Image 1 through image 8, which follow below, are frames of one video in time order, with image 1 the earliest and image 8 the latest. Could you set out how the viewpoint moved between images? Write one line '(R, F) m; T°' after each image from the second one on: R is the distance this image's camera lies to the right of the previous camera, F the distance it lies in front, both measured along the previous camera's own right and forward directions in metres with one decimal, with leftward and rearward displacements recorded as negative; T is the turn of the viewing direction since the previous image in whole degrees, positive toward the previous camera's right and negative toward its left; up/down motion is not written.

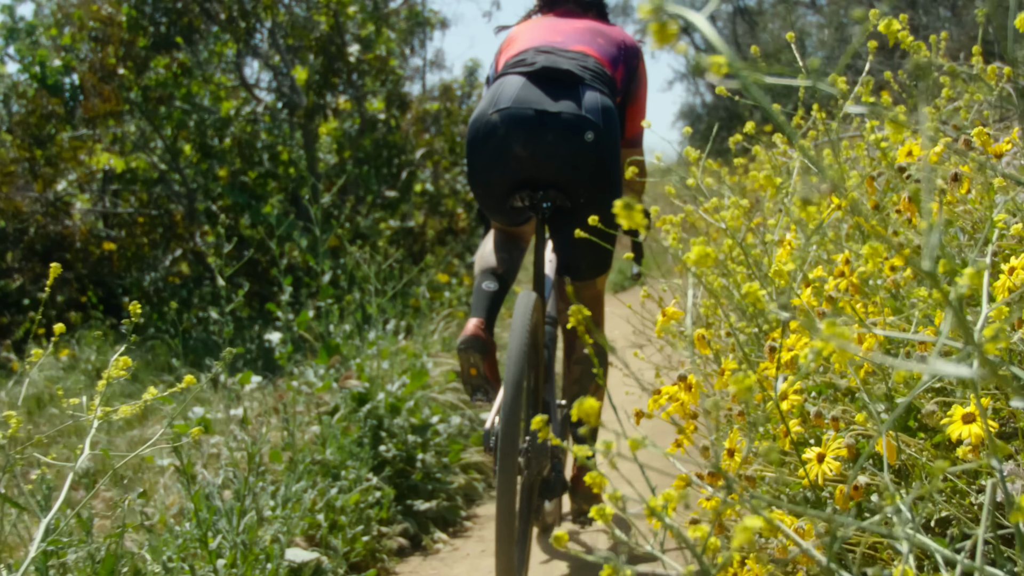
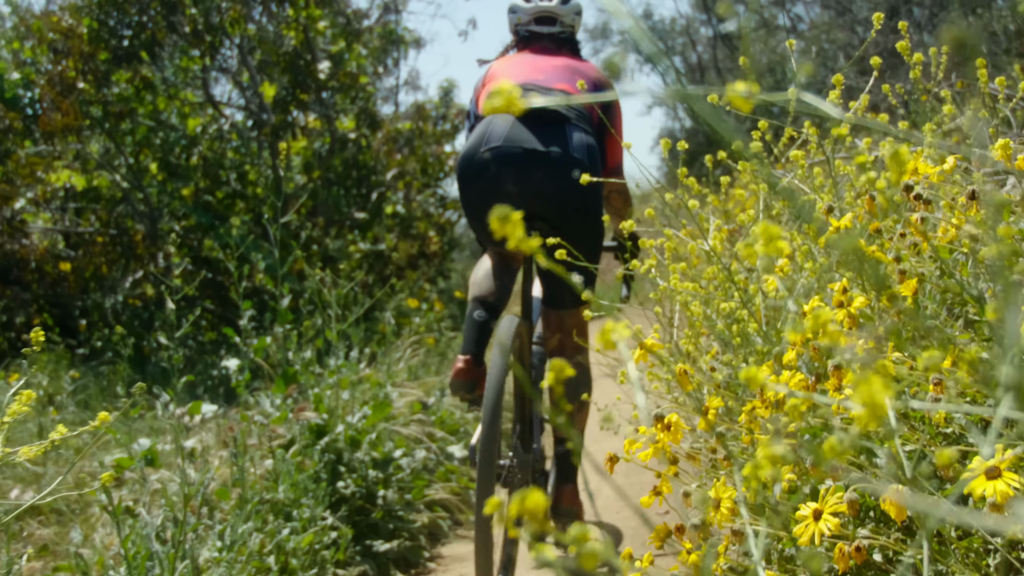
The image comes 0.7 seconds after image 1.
(0.0, +0.2) m; +1°
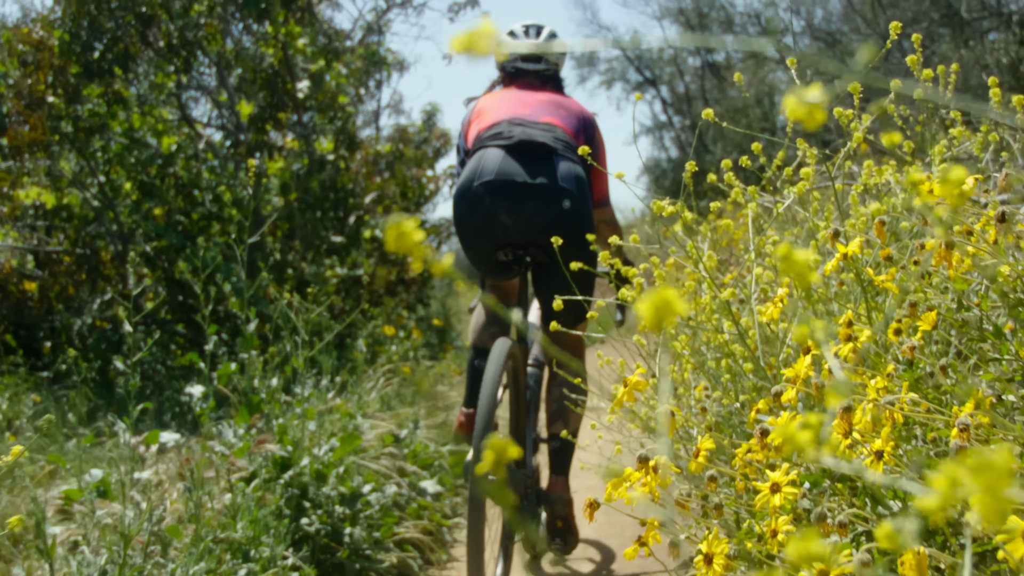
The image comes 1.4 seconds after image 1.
(0.0, +0.2) m; +1°
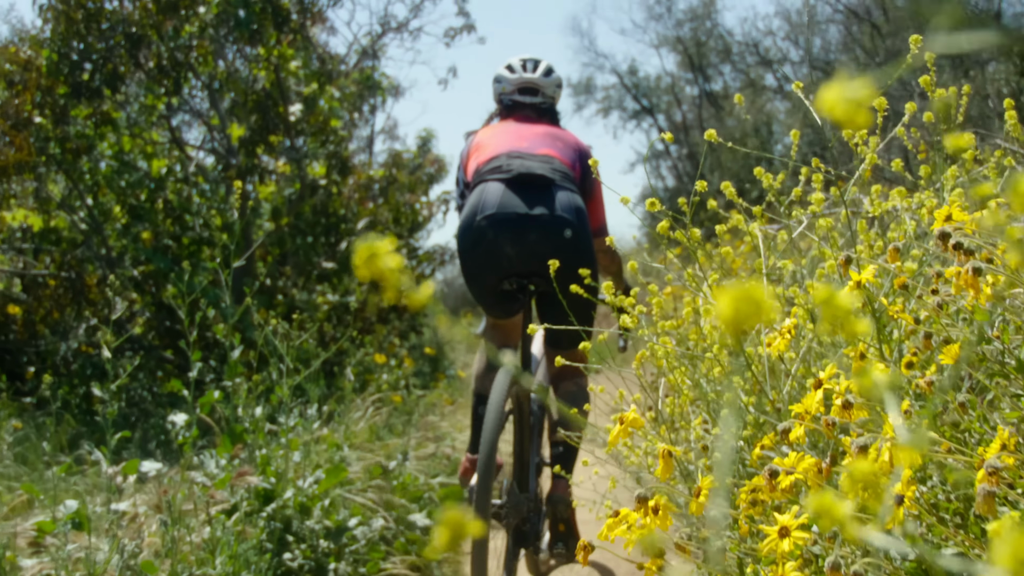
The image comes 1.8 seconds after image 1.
(0.0, +0.1) m; 0°
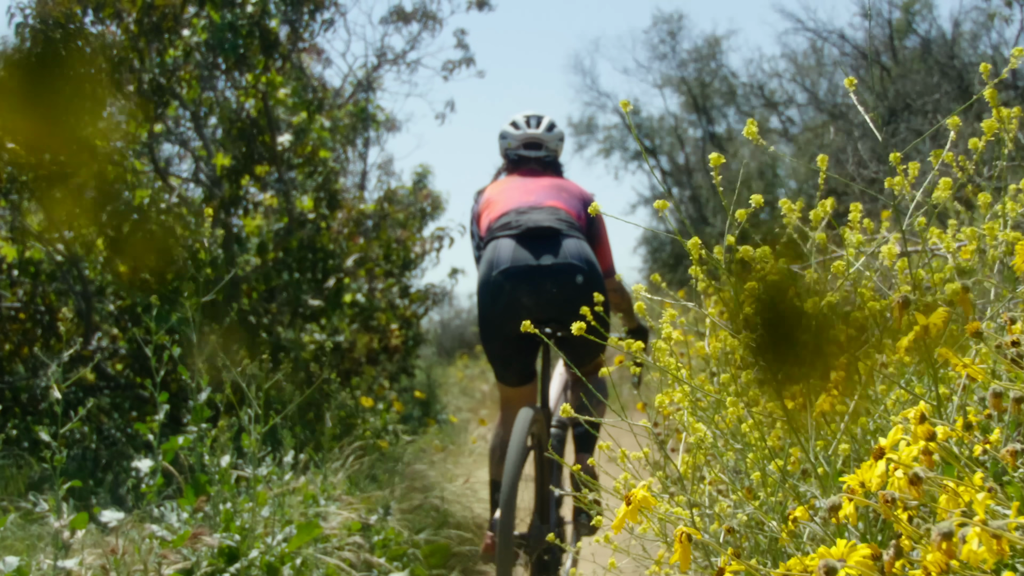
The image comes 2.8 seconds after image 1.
(0.0, +0.3) m; 0°
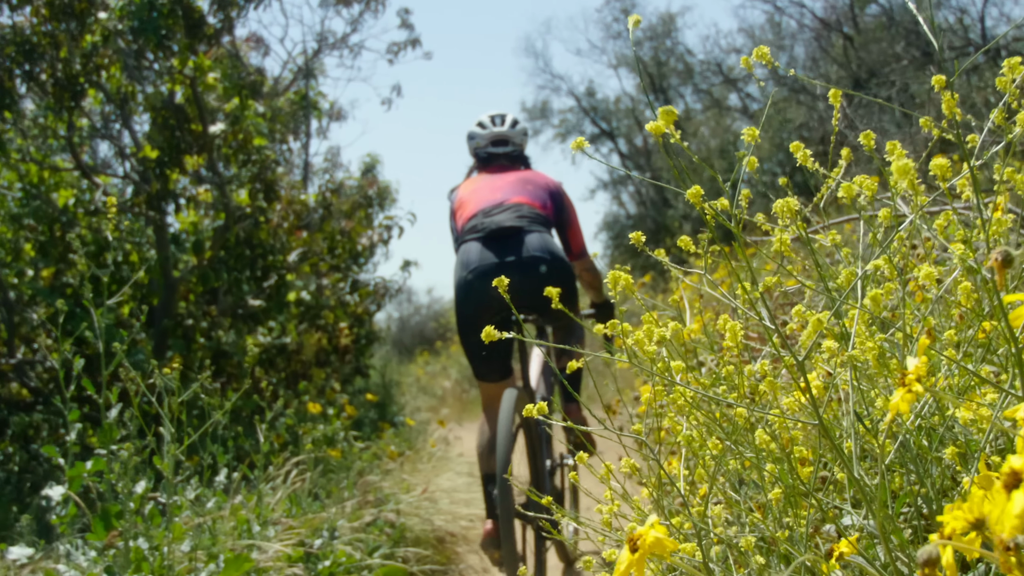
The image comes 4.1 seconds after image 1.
(0.0, +0.4) m; +1°
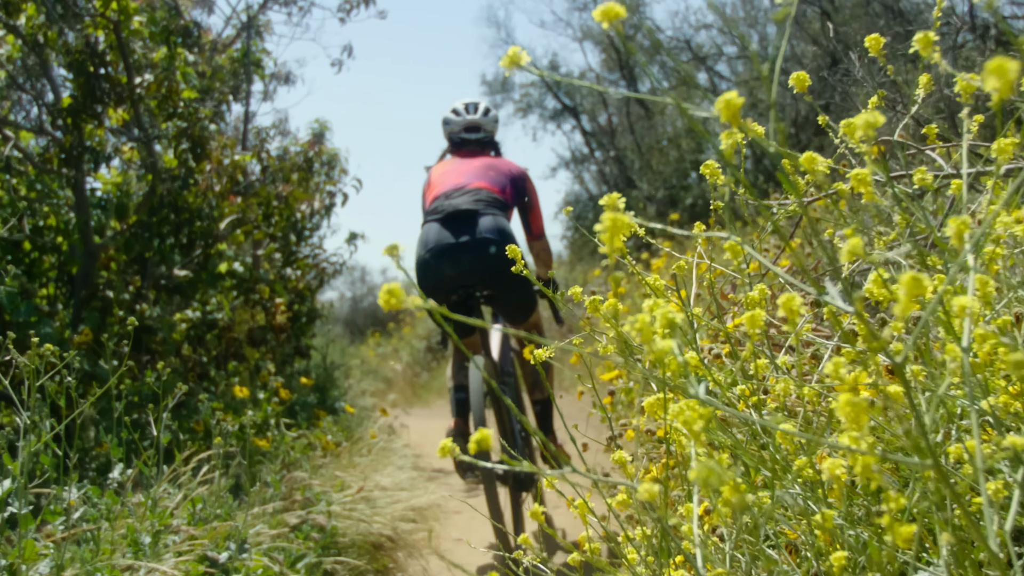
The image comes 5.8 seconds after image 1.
(0.0, +0.5) m; +1°
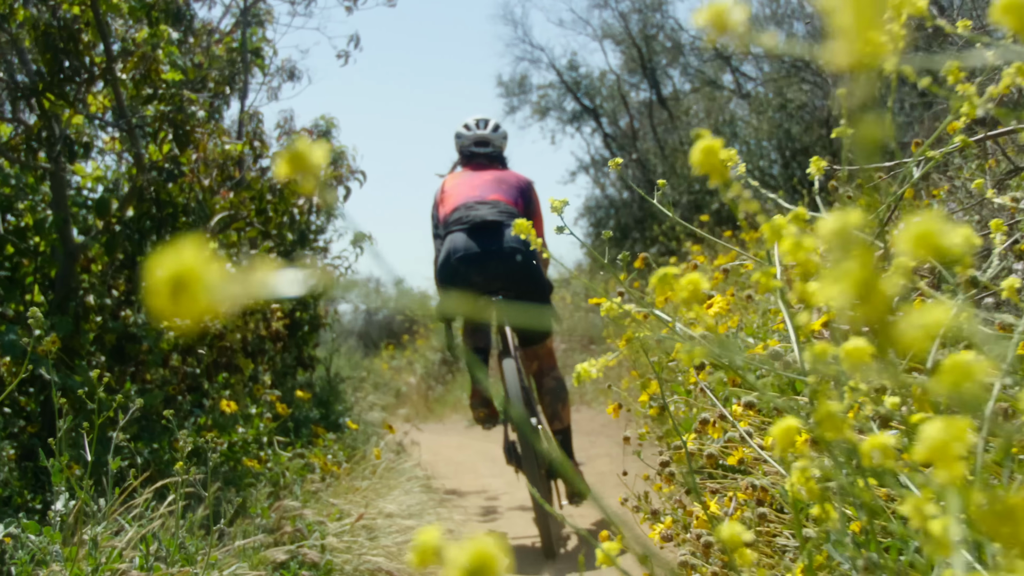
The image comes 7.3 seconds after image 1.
(0.0, +0.5) m; 0°
